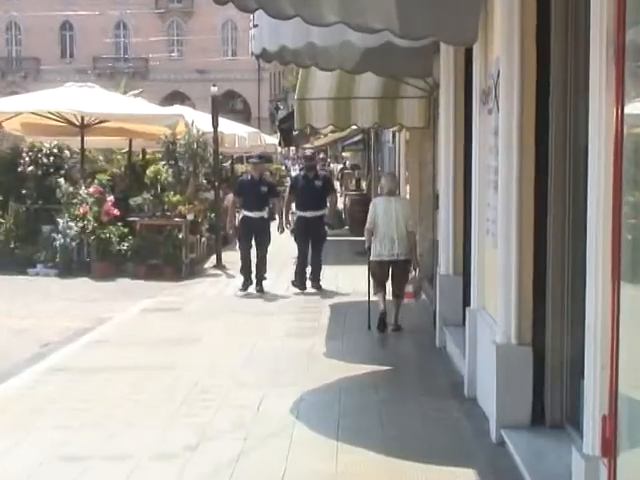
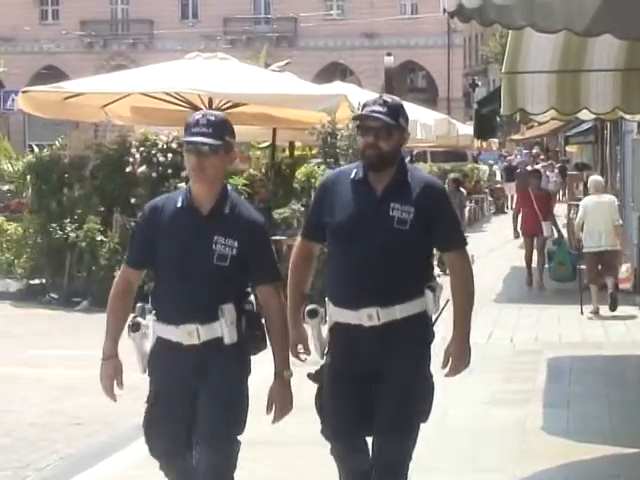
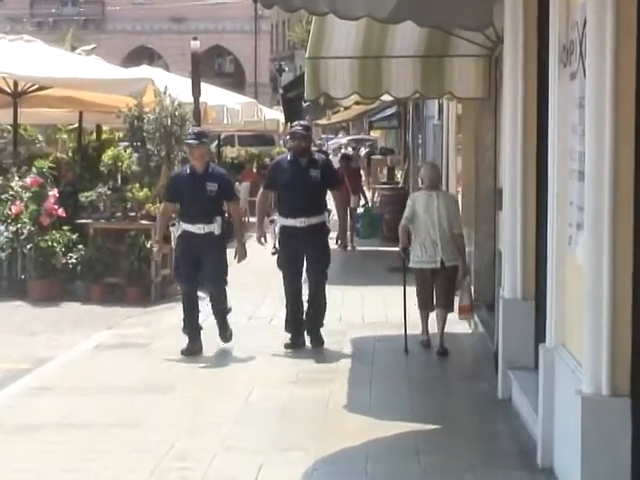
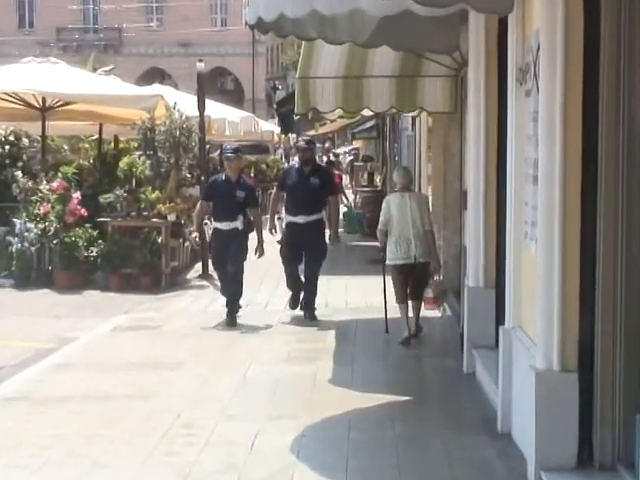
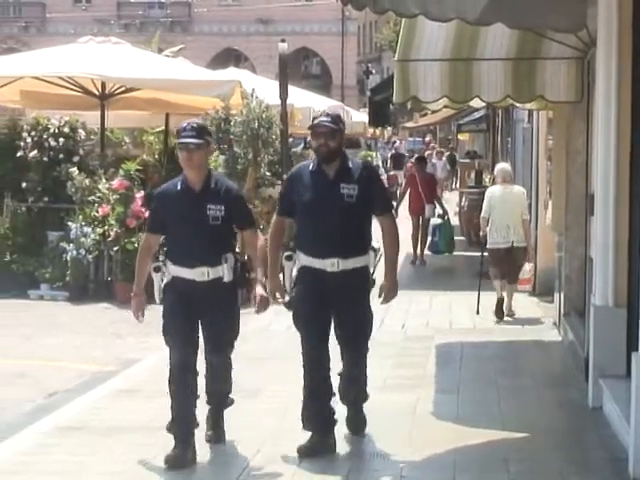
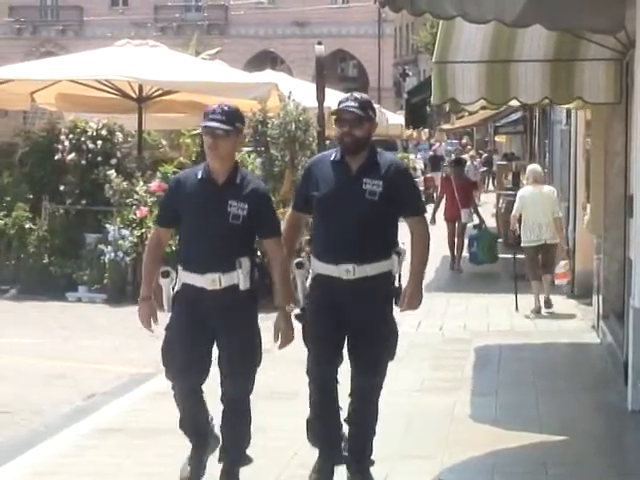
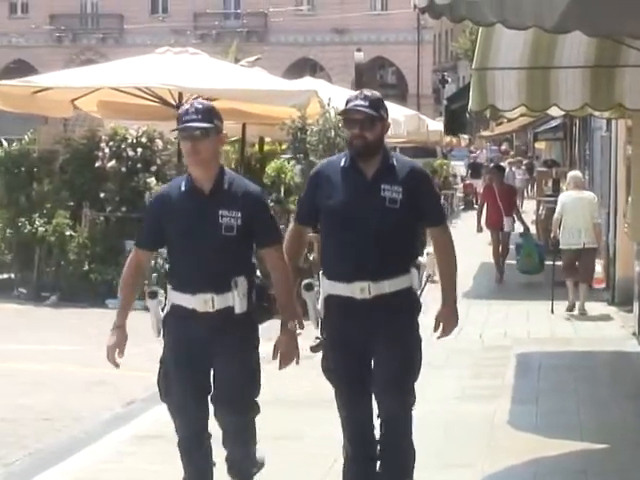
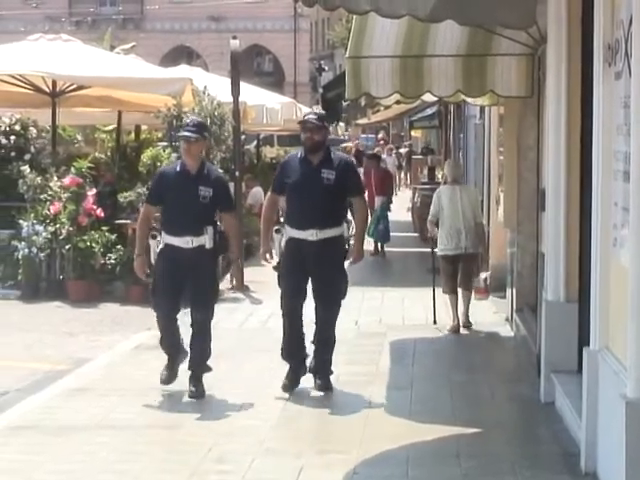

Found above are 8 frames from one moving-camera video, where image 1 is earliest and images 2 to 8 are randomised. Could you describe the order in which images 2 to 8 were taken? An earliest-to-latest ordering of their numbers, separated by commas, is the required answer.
4, 3, 8, 5, 6, 7, 2
